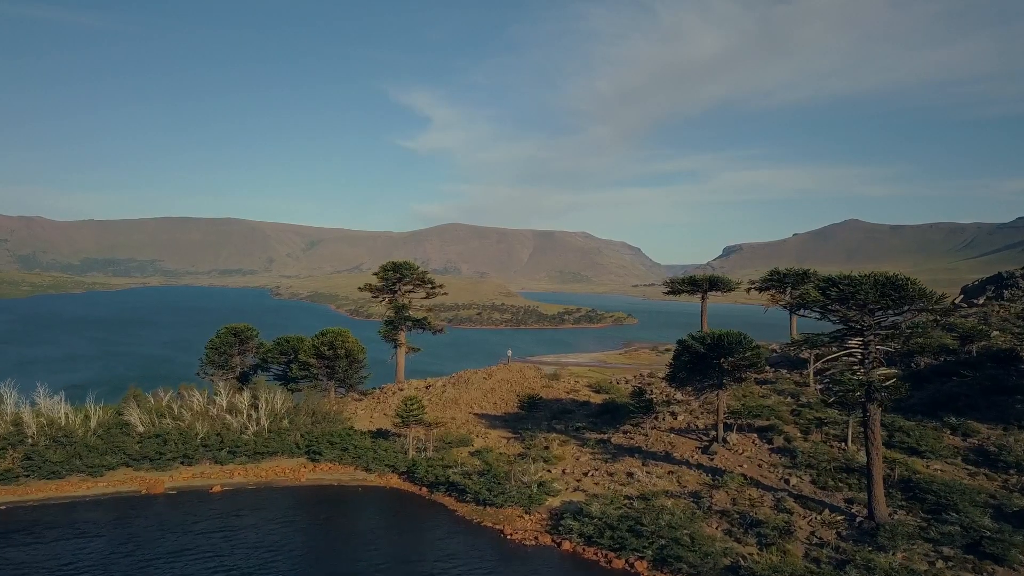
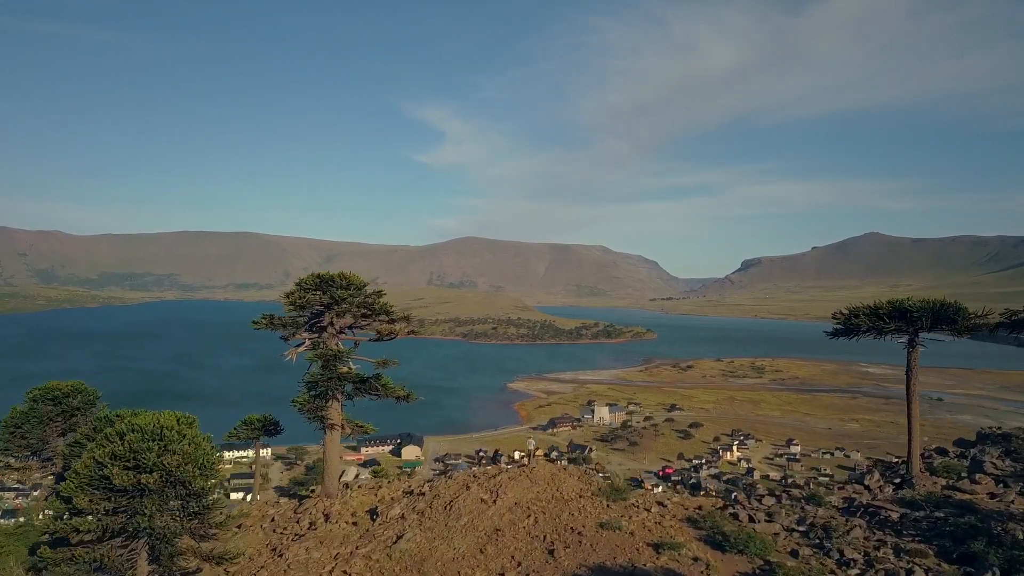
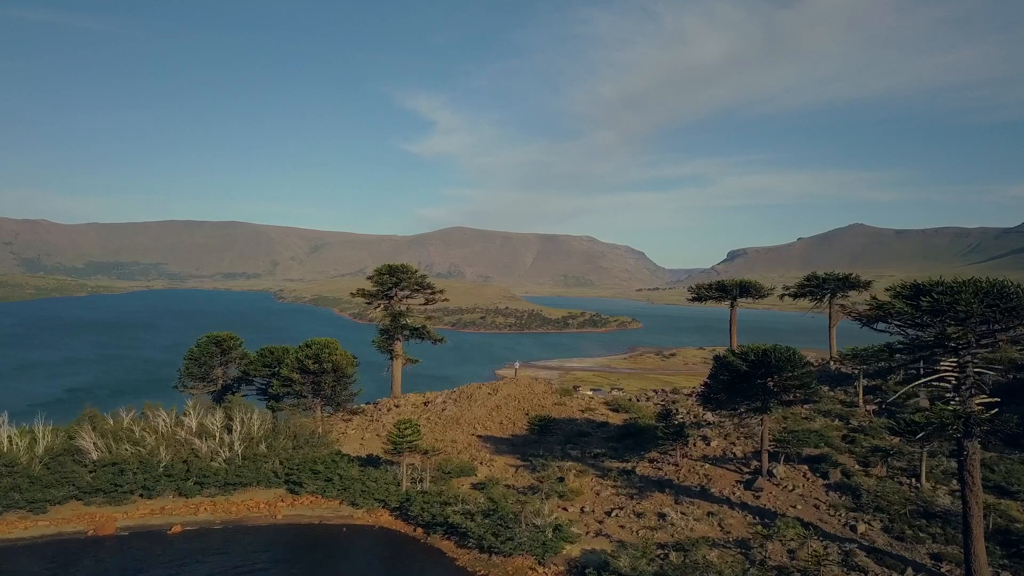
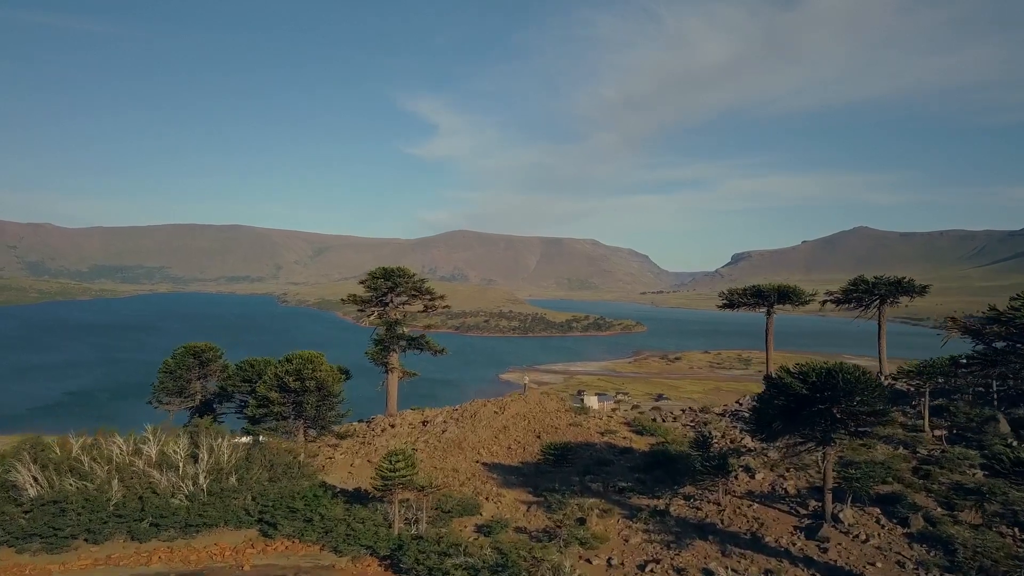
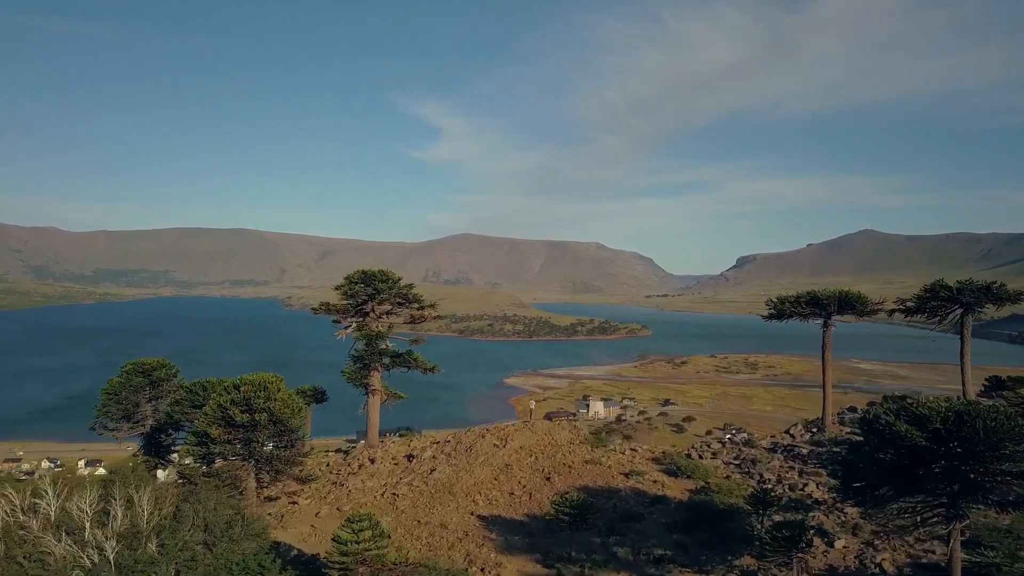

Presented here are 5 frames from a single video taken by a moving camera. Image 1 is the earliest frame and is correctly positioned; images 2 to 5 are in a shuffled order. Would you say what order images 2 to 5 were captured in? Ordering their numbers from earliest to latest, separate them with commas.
3, 4, 5, 2
